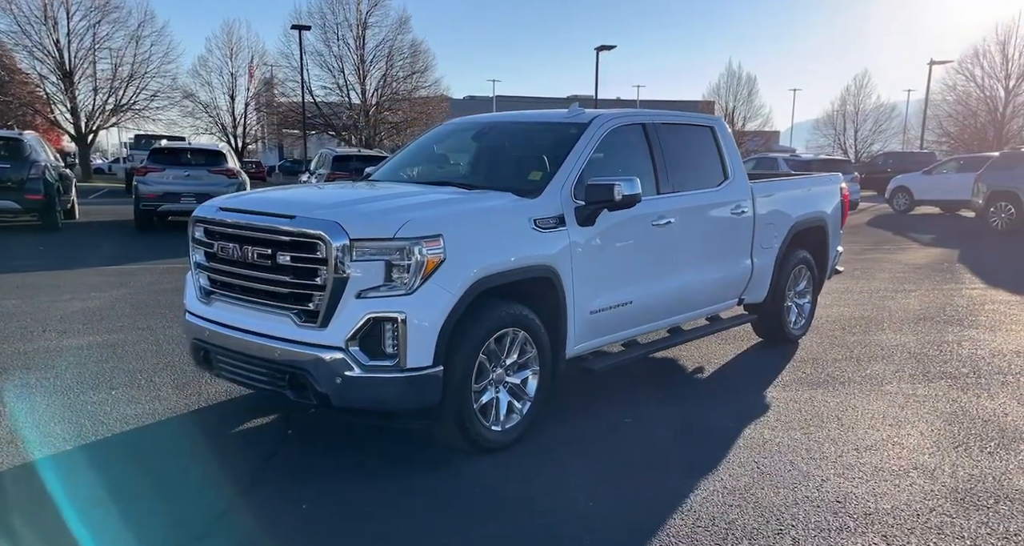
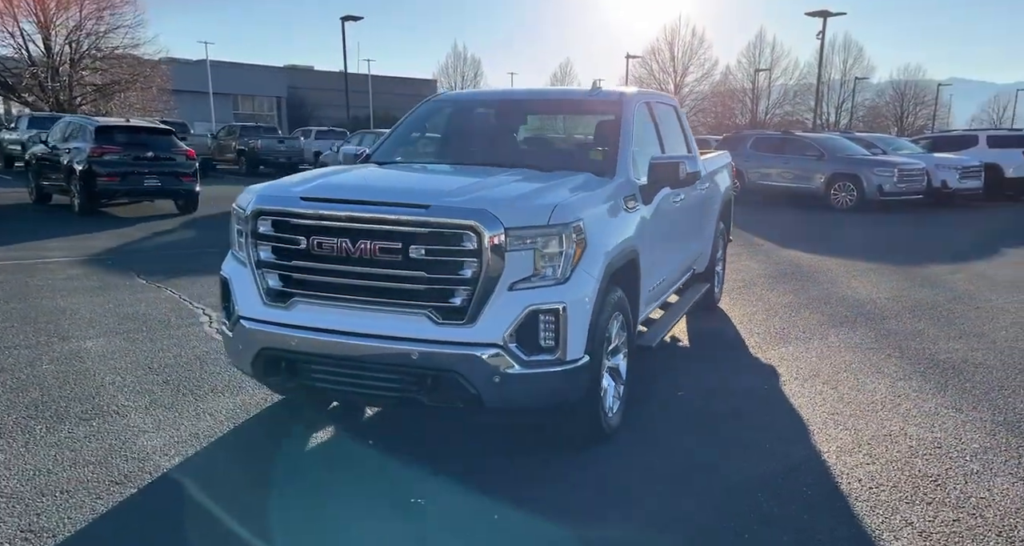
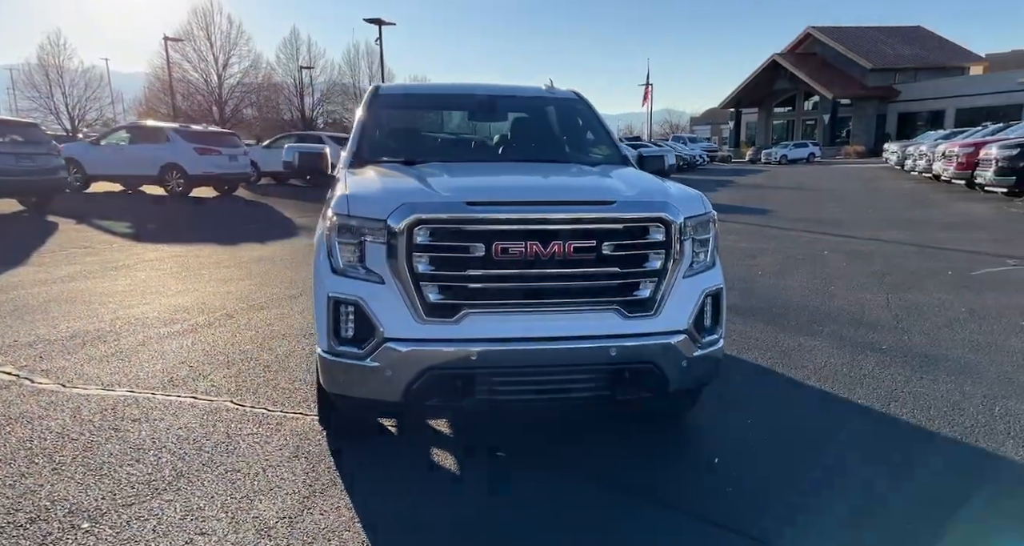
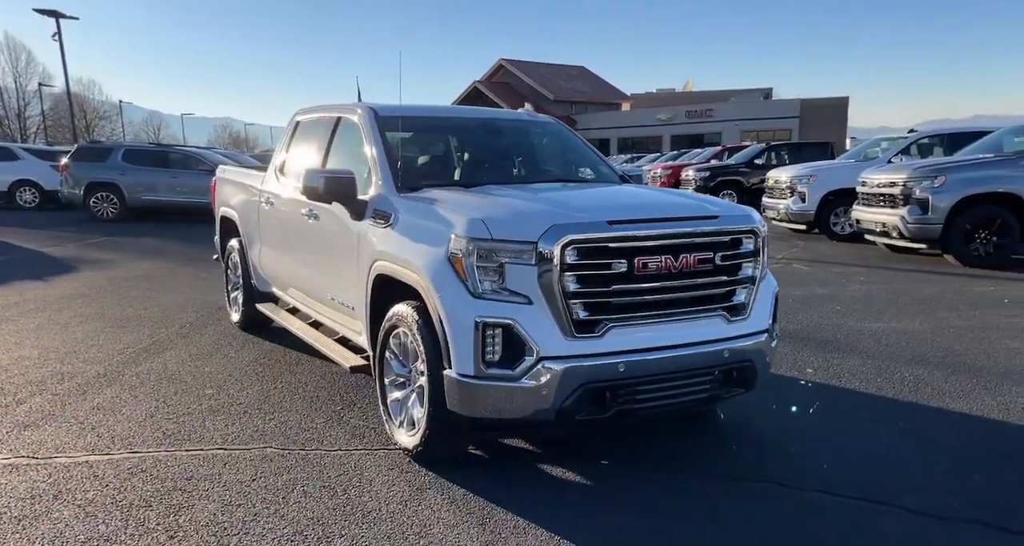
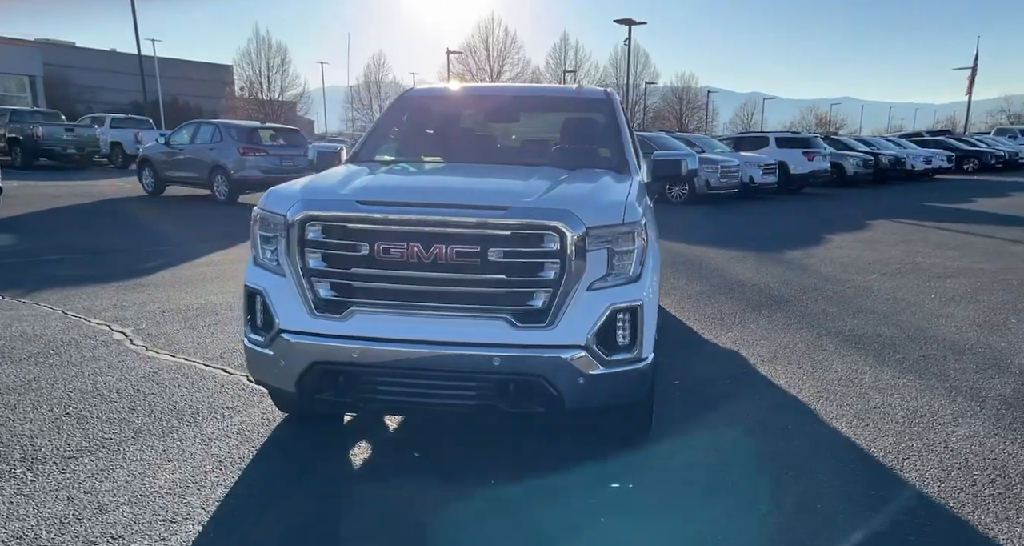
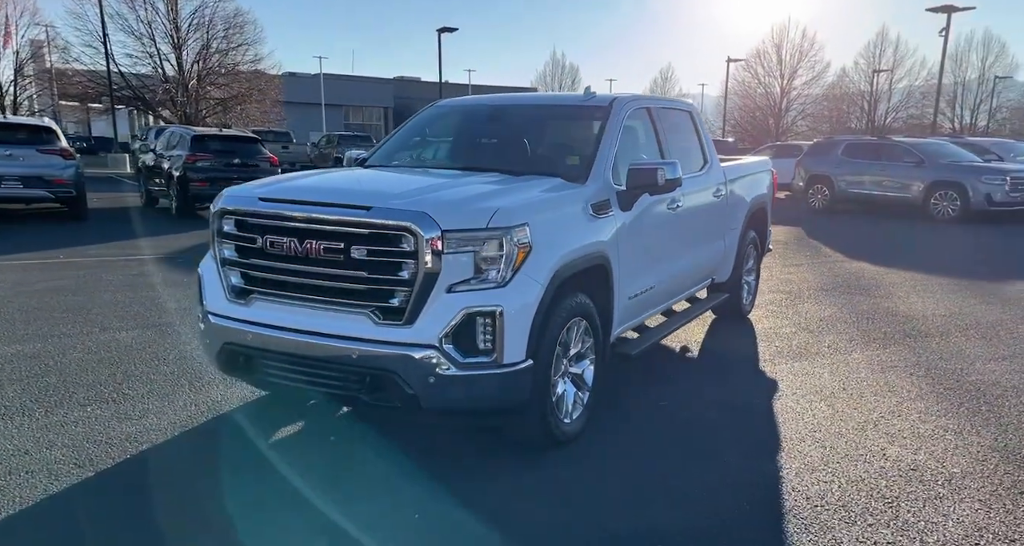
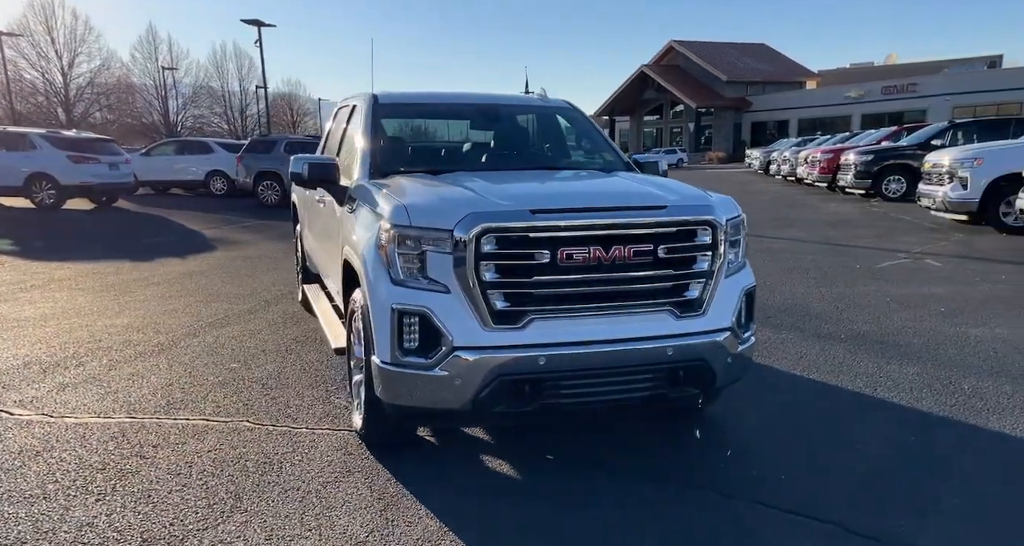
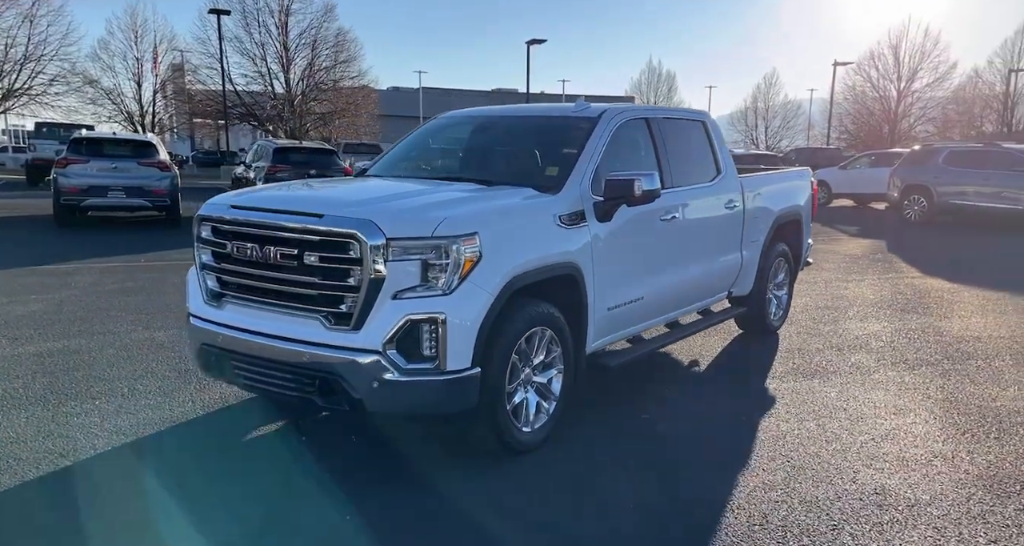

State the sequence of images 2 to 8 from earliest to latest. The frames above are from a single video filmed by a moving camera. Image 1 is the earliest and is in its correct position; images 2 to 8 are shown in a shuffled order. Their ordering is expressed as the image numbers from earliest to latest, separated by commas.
8, 6, 2, 5, 3, 7, 4
